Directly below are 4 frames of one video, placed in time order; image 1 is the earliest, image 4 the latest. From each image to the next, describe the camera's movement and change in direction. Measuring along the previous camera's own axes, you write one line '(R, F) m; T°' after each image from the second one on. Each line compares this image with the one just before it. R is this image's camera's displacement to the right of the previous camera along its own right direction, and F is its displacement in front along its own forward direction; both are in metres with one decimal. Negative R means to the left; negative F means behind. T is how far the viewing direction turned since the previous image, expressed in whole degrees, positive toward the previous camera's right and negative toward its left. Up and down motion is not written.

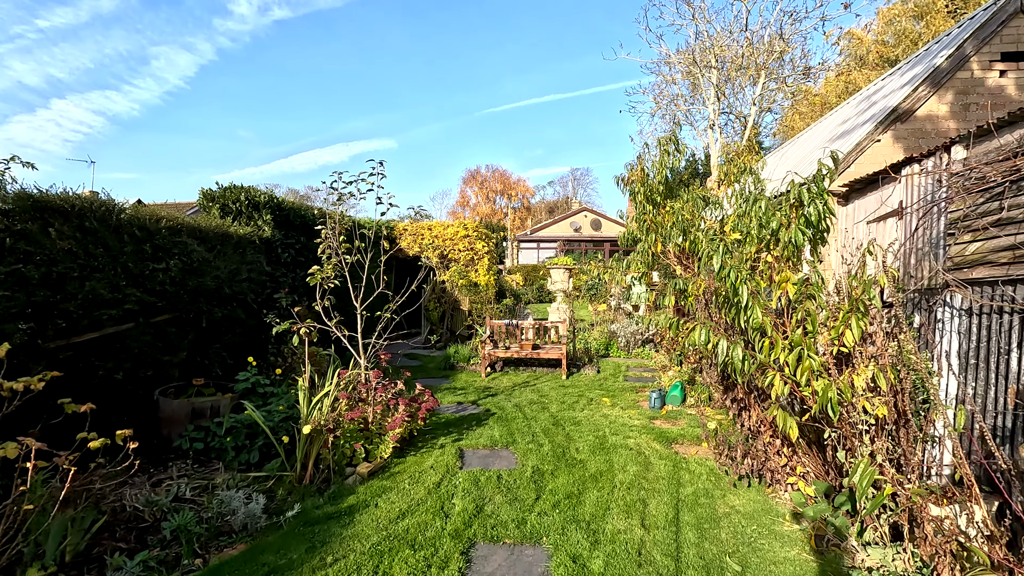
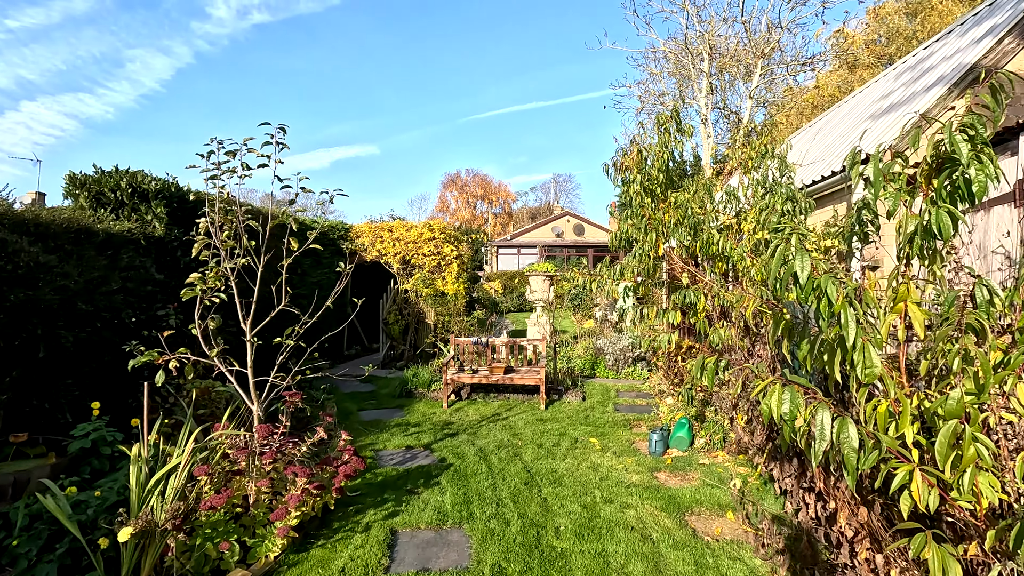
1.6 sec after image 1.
(+0.2, +1.2) m; +2°
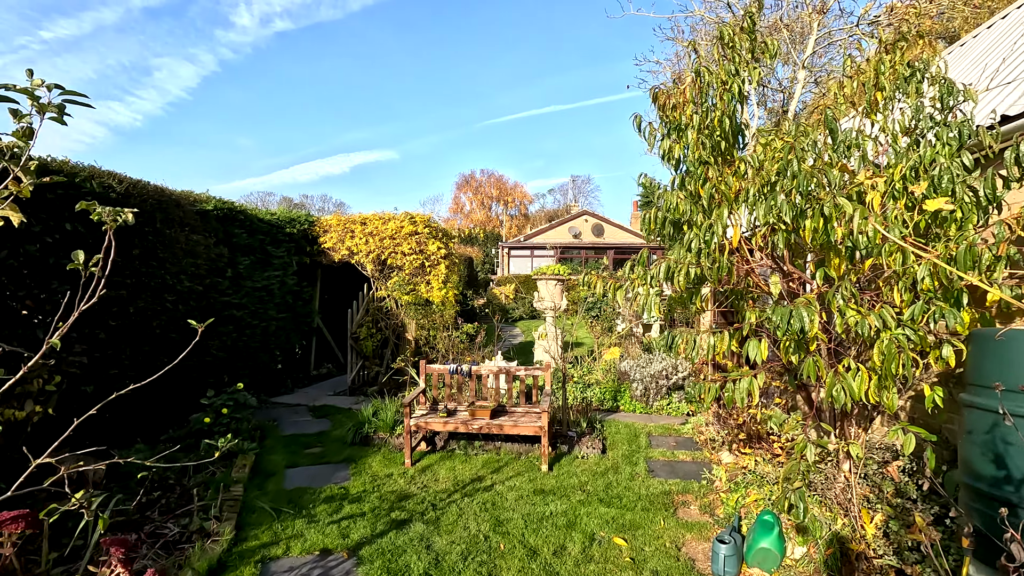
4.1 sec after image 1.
(+0.2, +1.8) m; -2°
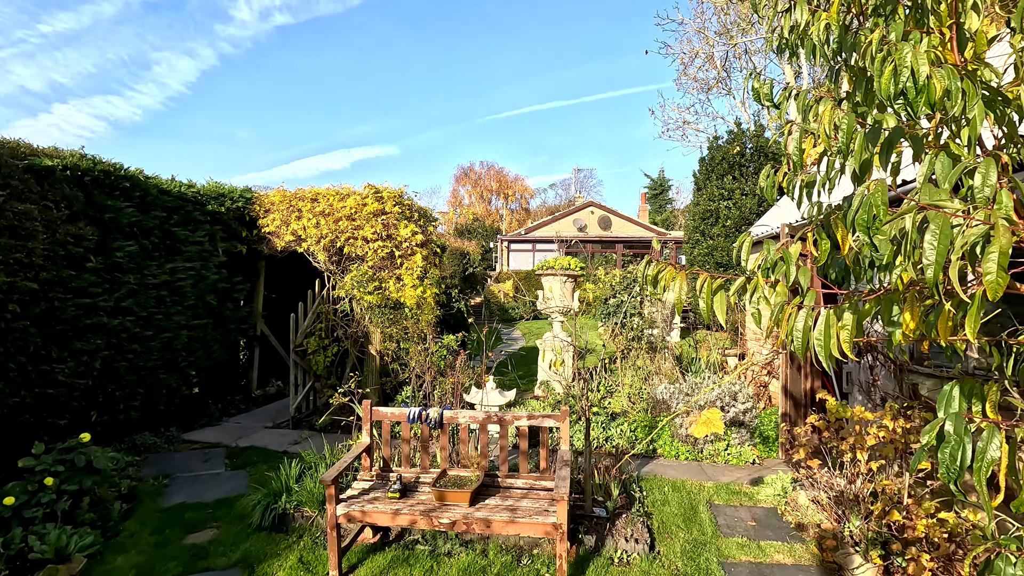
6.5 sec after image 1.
(0.0, +1.7) m; 0°
